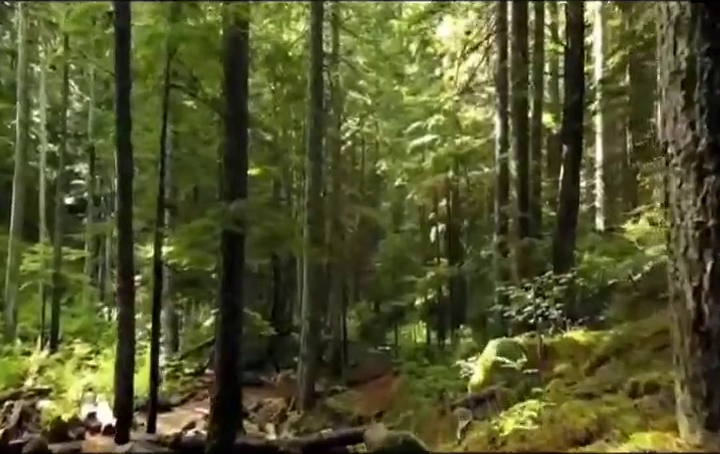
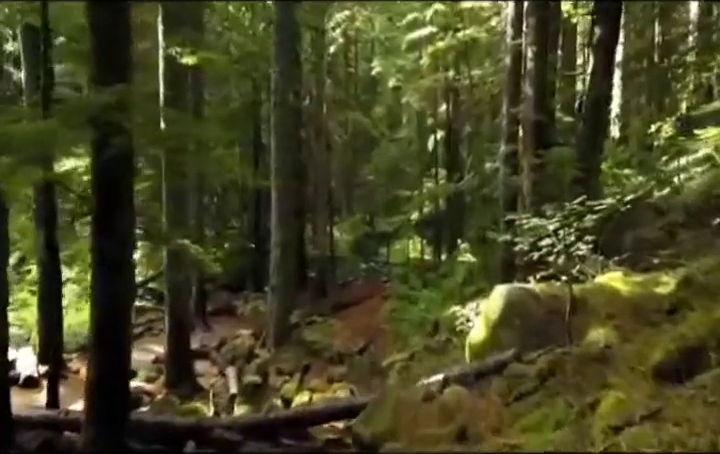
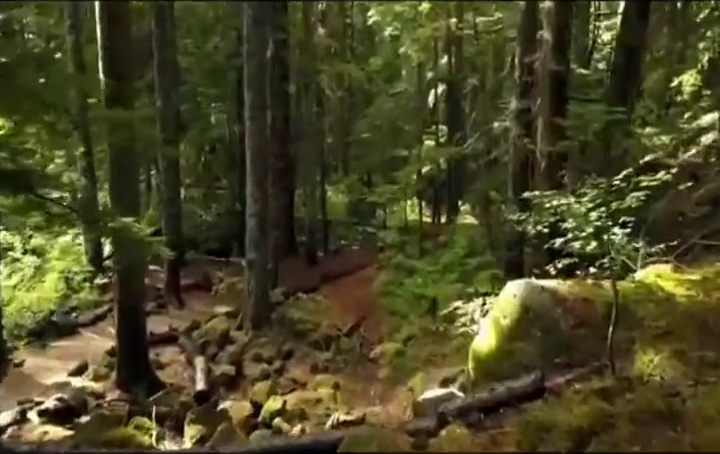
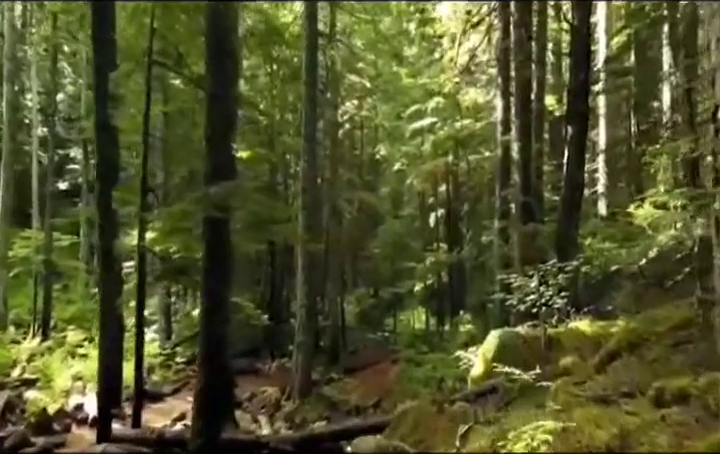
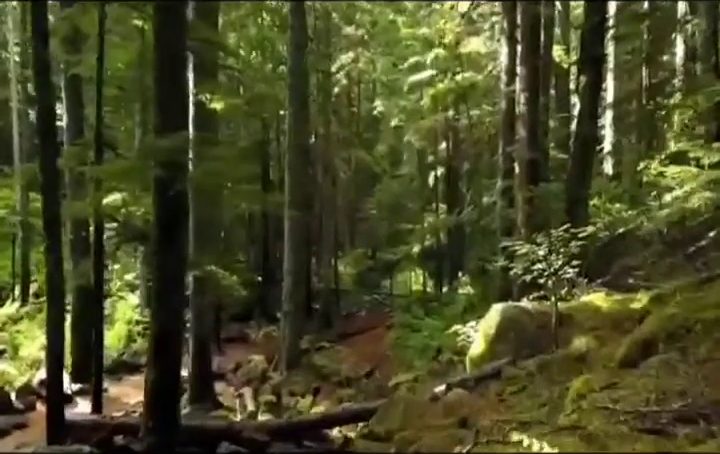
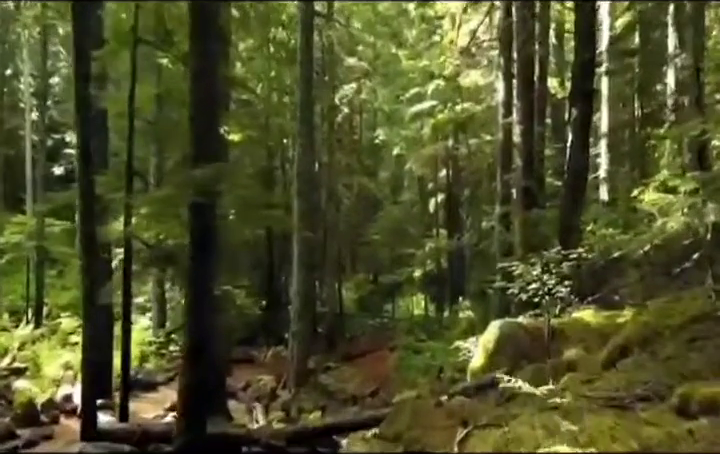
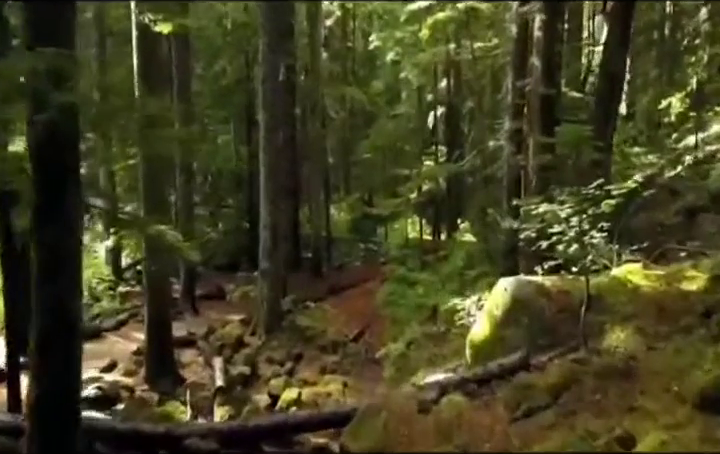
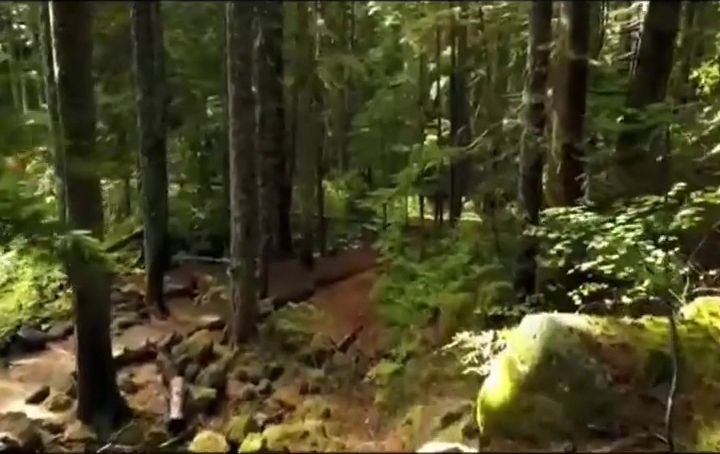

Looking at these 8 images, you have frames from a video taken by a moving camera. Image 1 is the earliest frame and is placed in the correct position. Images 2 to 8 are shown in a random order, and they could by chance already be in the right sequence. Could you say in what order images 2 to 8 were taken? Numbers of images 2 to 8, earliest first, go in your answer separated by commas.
4, 6, 5, 2, 7, 3, 8
